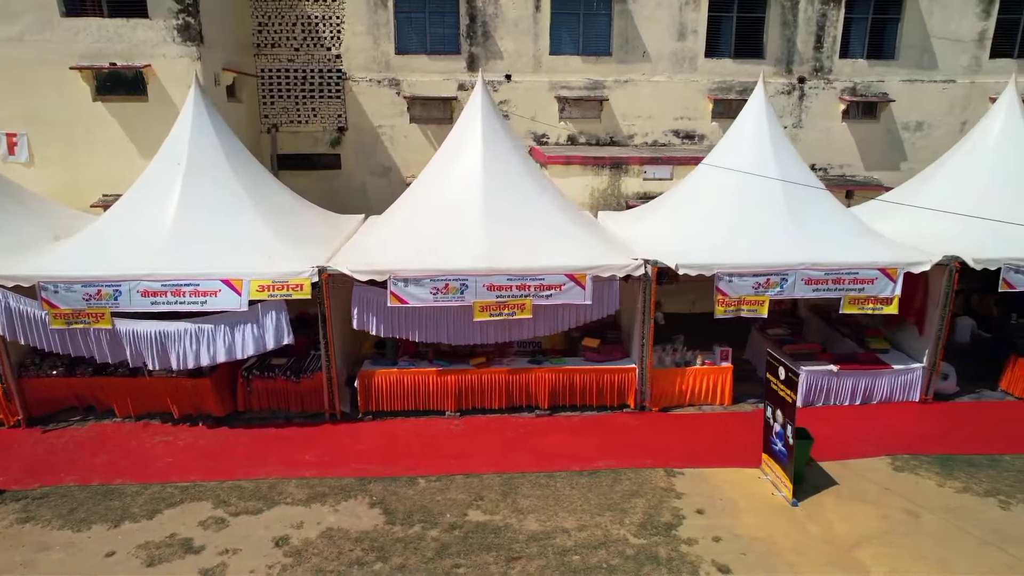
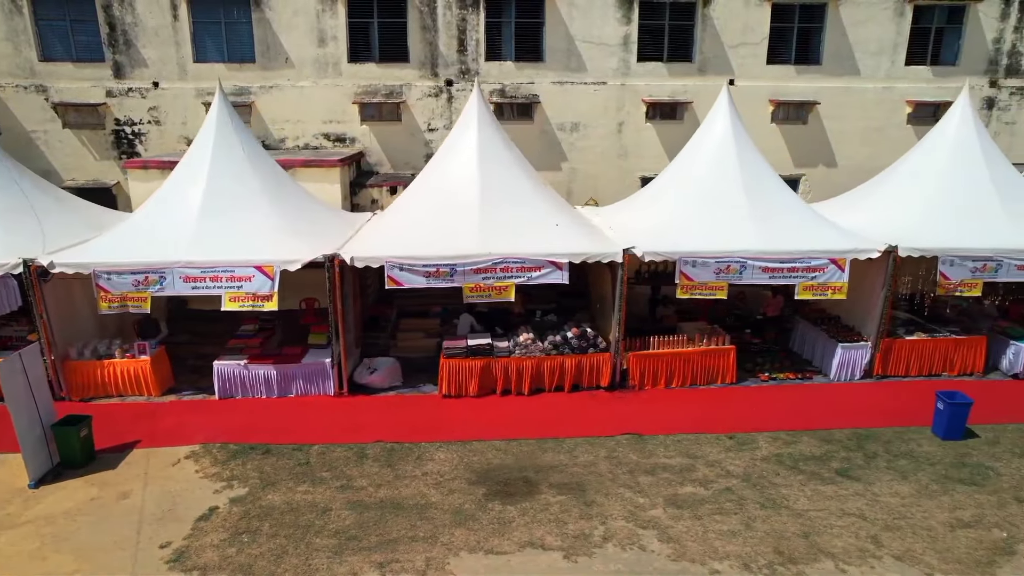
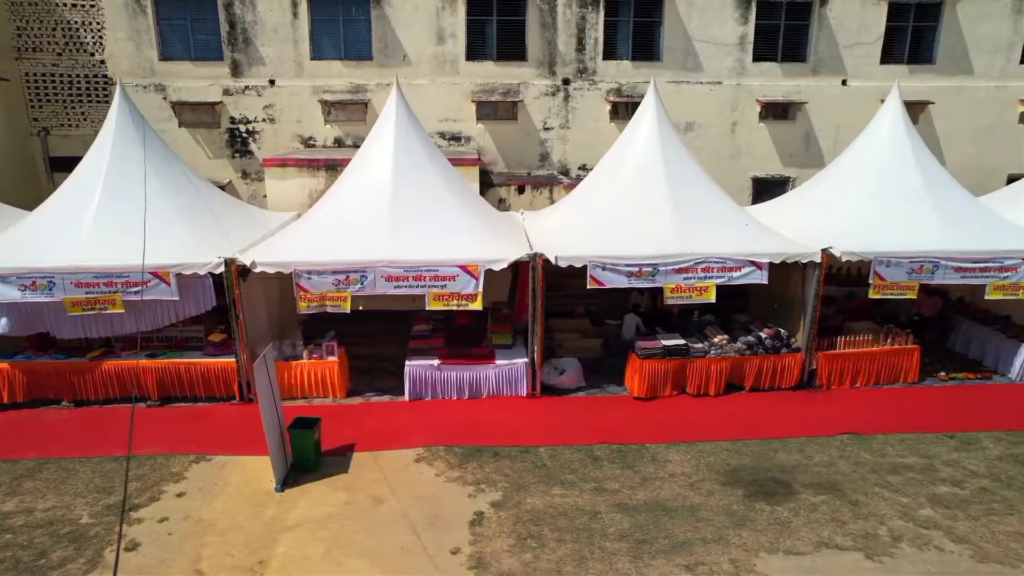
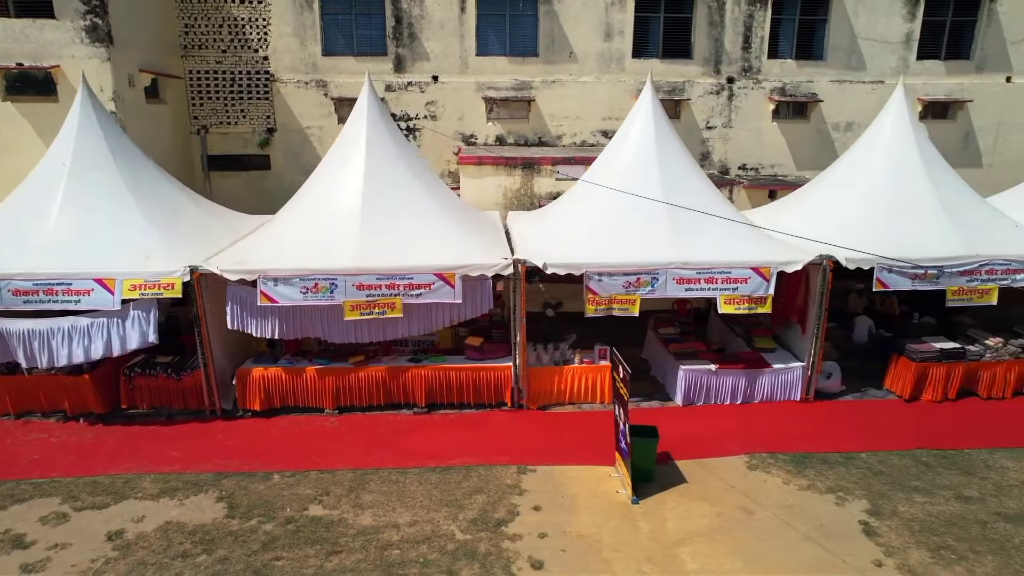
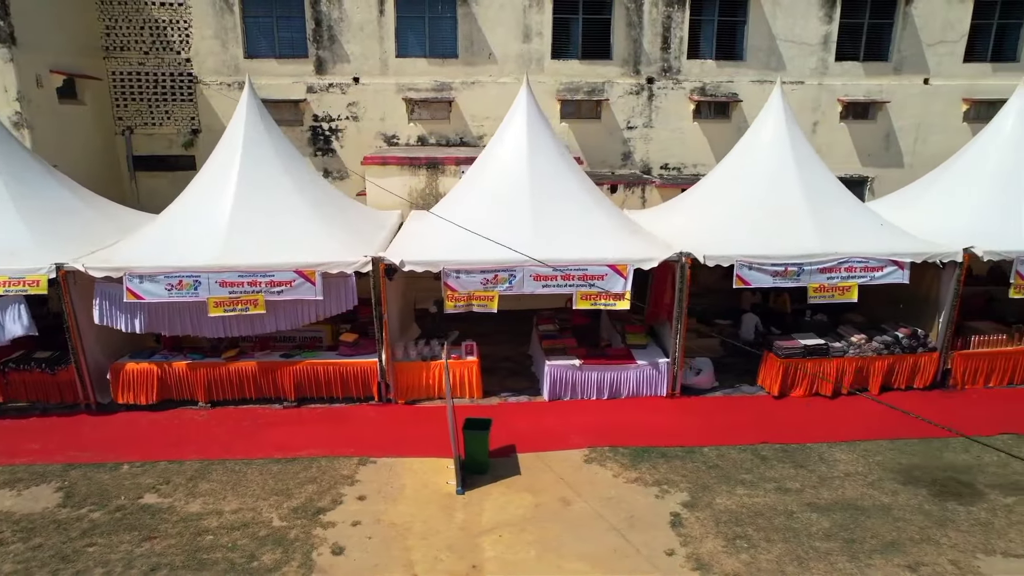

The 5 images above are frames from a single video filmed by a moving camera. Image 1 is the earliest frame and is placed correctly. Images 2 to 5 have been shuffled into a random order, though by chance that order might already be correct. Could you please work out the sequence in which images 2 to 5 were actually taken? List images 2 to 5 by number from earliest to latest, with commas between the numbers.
4, 5, 3, 2
